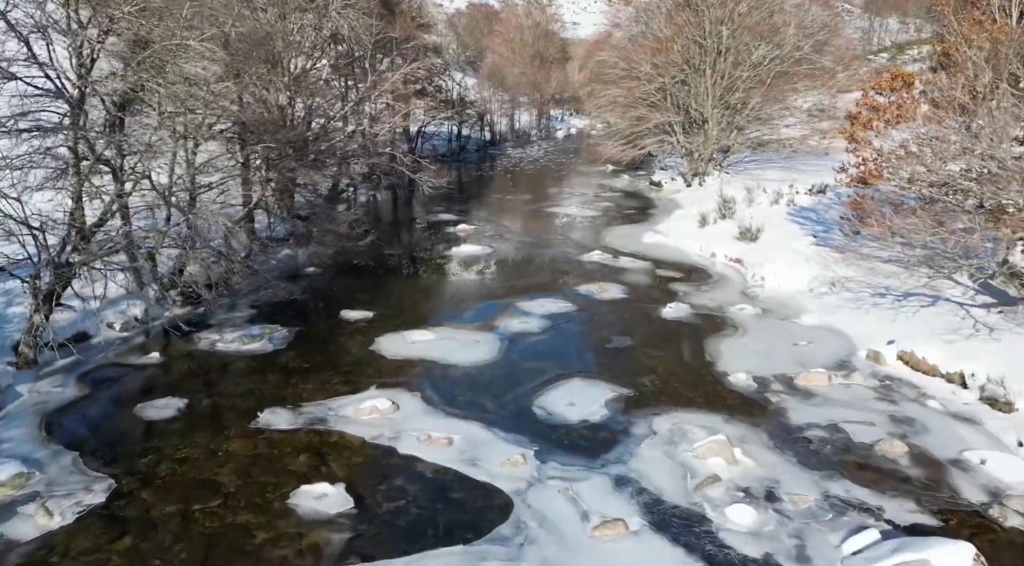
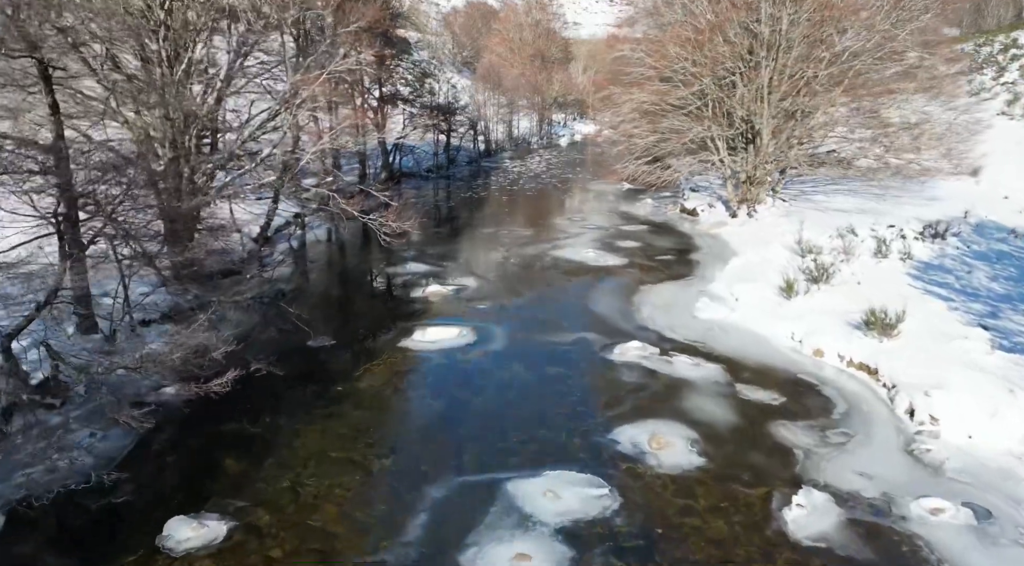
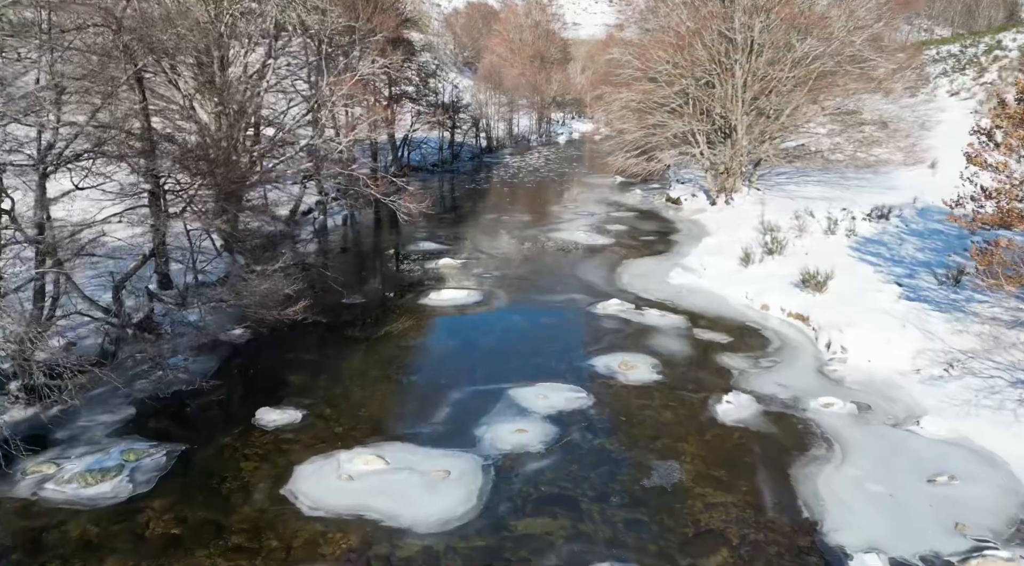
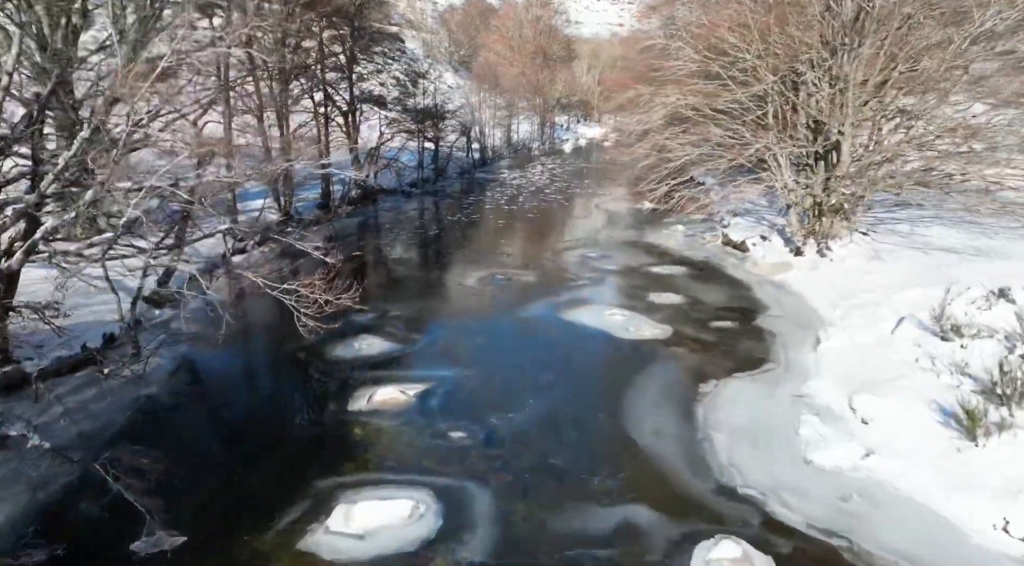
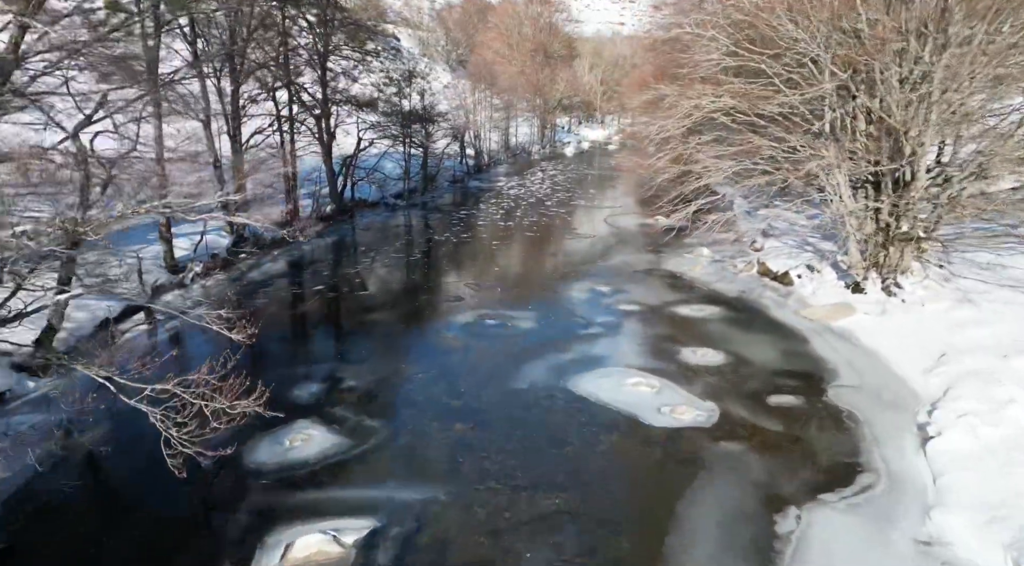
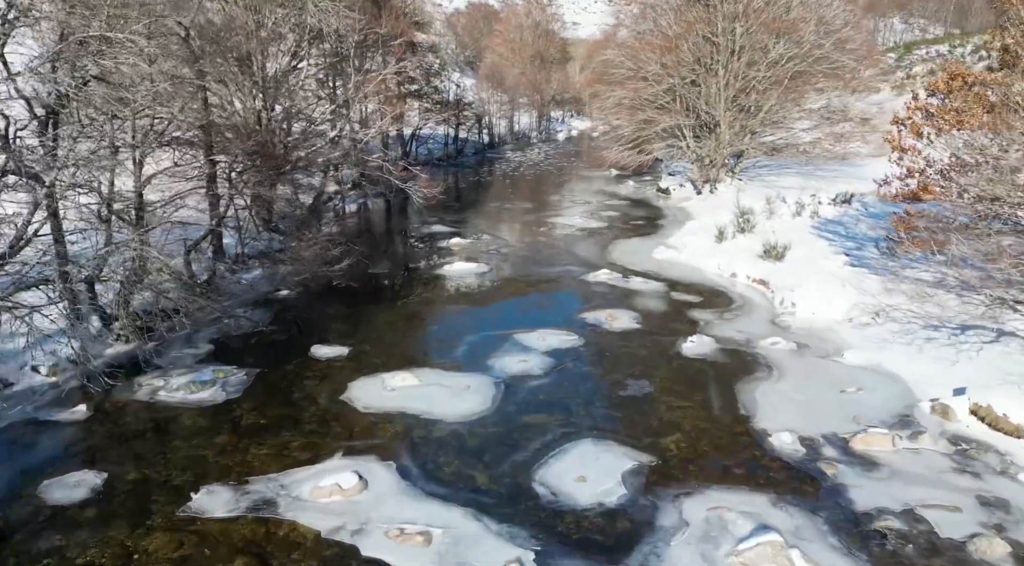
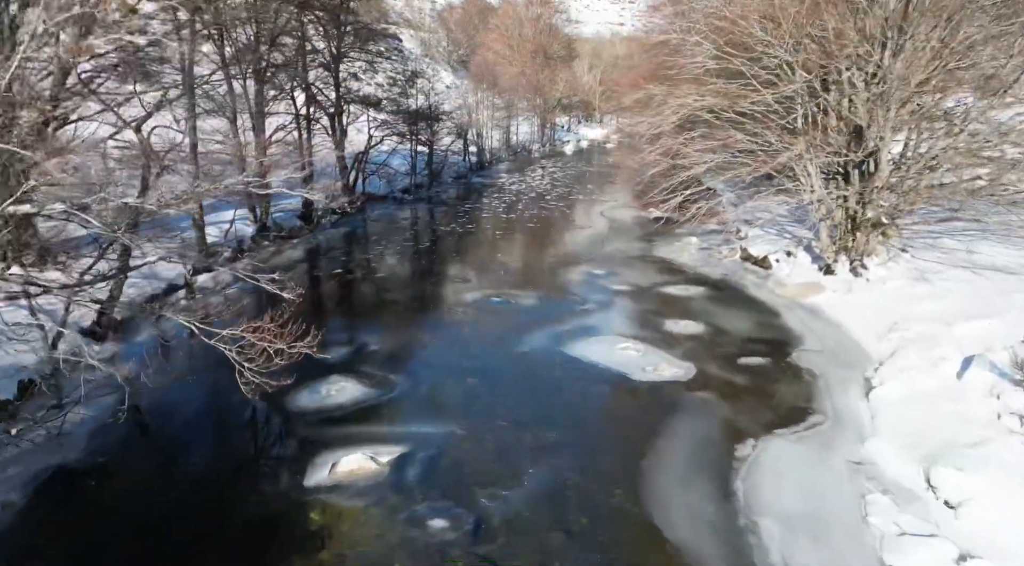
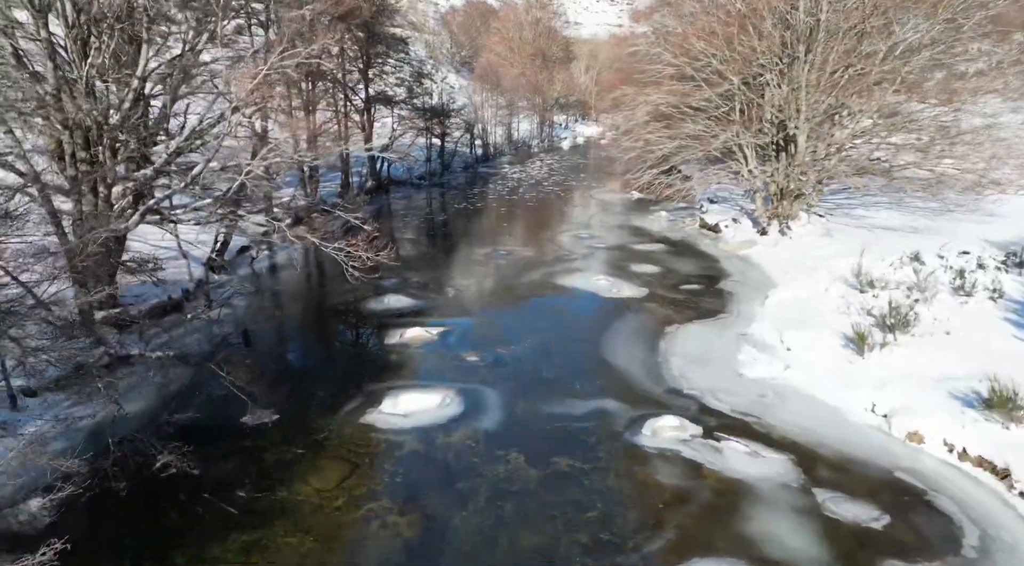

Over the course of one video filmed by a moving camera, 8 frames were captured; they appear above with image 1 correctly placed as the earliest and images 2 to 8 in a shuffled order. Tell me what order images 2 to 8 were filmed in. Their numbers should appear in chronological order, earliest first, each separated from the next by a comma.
6, 3, 2, 8, 4, 7, 5
